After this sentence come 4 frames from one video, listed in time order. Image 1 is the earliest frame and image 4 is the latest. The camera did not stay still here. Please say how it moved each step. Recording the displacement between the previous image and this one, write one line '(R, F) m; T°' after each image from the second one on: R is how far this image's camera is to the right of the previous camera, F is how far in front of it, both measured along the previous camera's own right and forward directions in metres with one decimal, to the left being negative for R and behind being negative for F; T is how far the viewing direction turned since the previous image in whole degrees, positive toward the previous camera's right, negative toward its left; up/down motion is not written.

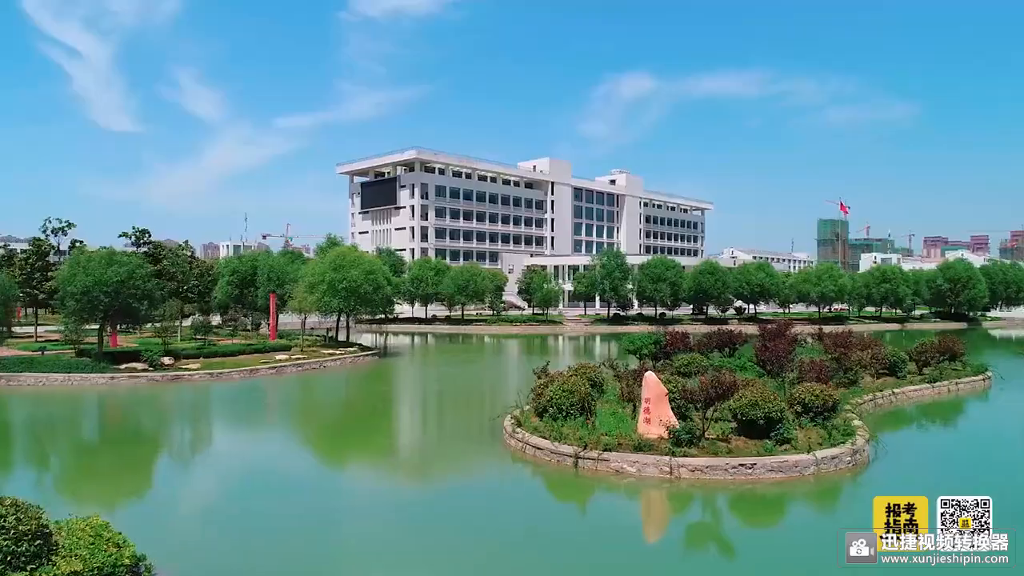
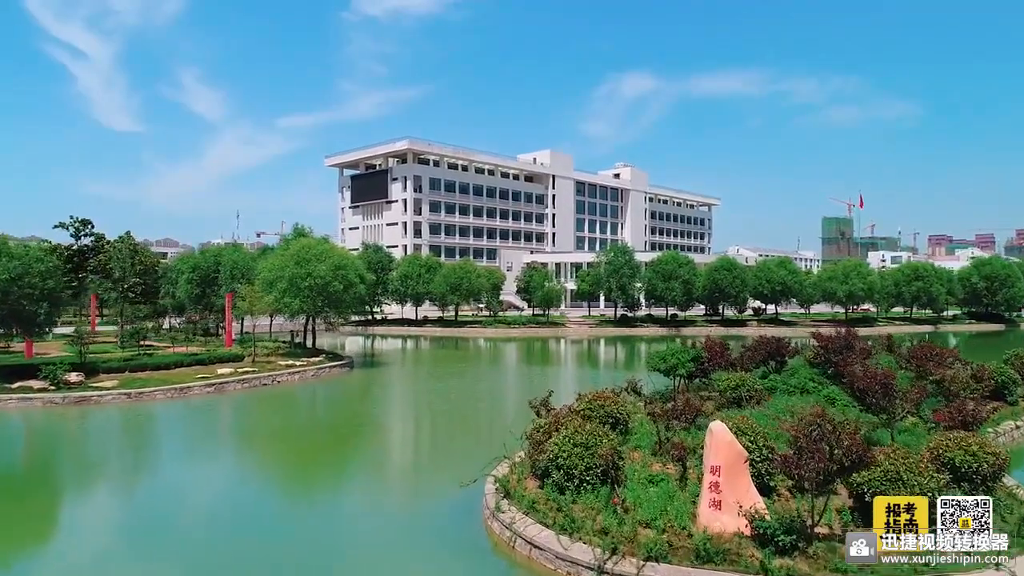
(0.0, +0.7) m; 0°
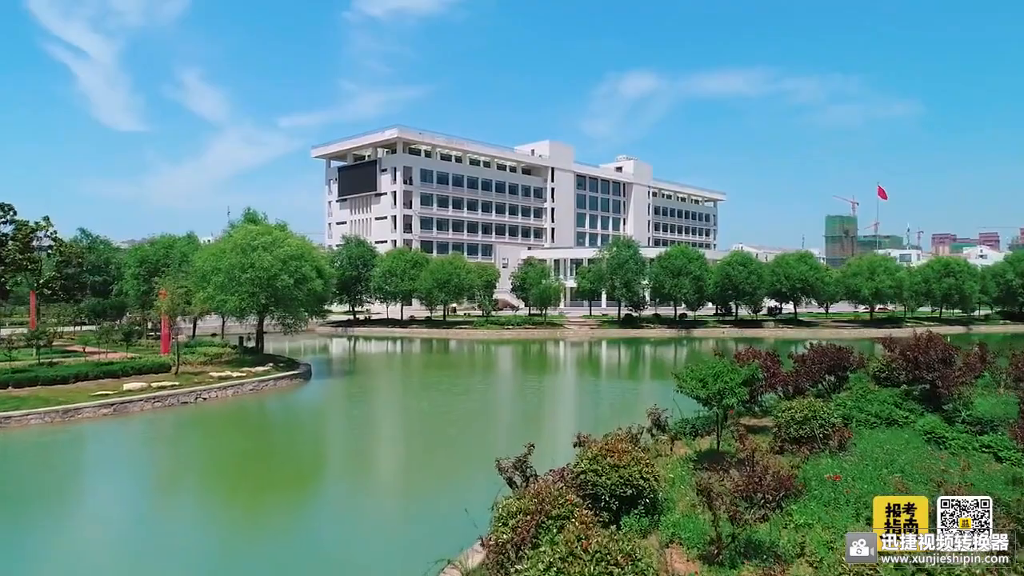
(+0.1, +0.7) m; 0°
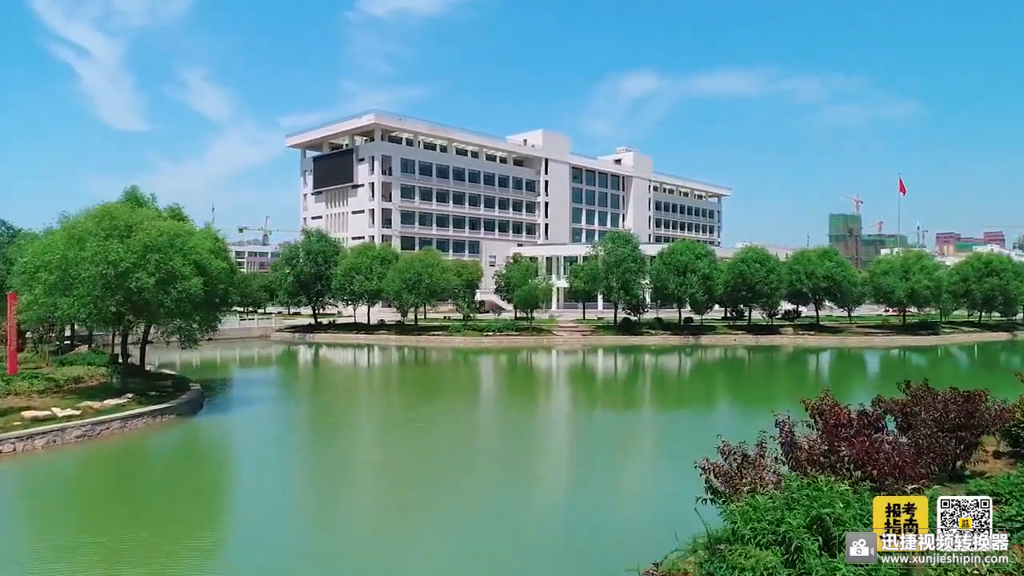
(+0.2, +0.9) m; 0°
